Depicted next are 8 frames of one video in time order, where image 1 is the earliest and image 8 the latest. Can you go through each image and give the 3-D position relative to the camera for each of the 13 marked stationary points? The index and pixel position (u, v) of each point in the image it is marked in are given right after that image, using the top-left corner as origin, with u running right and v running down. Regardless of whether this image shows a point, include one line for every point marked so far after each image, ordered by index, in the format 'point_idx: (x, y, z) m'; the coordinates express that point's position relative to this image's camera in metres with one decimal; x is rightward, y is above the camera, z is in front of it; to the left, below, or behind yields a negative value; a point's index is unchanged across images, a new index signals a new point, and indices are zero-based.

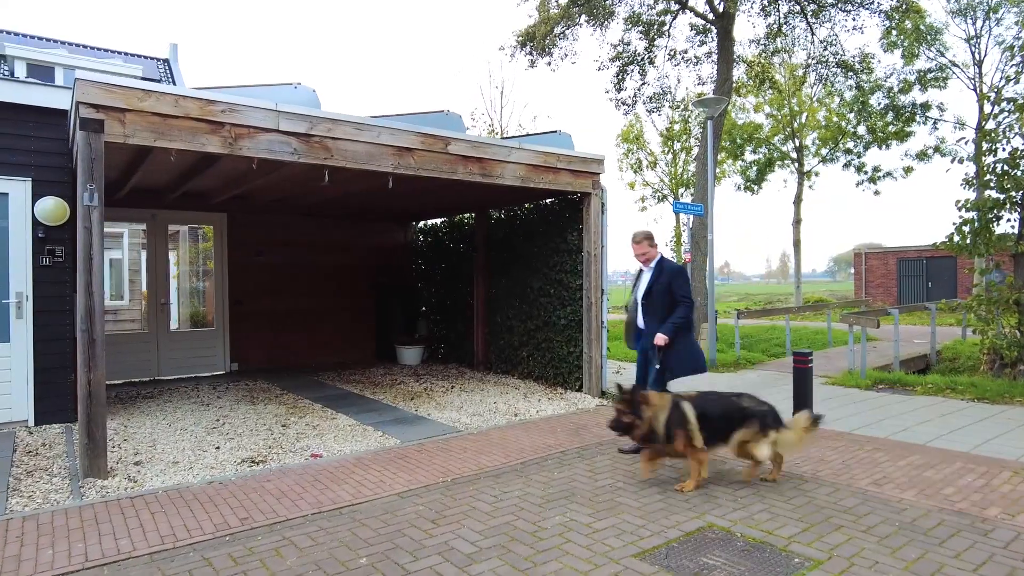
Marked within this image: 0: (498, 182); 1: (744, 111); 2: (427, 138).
0: (-0.1, +1.1, +6.2) m
1: (+7.0, +5.3, +18.5) m
2: (-0.8, +1.4, +5.6) m
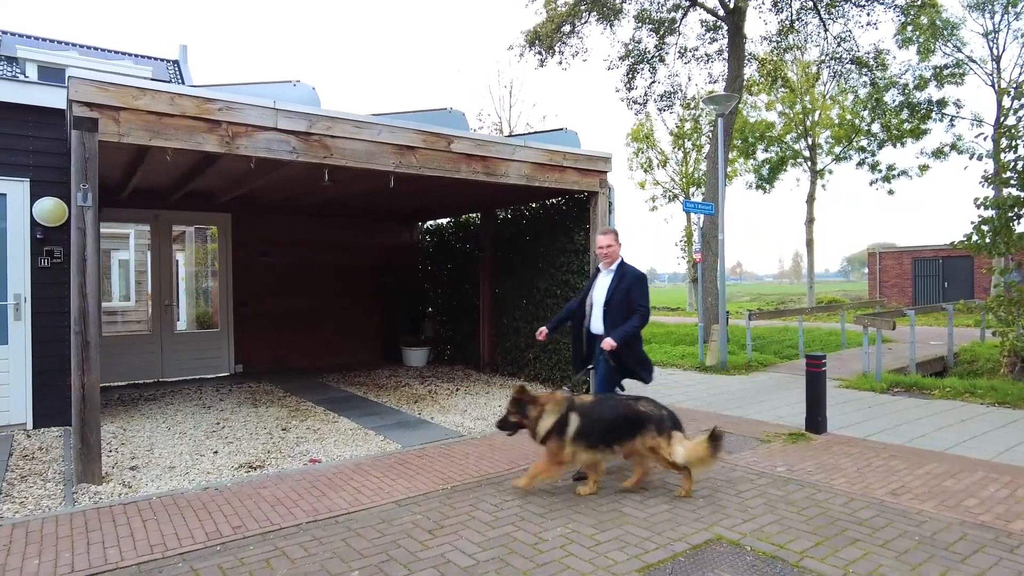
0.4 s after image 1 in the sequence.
0: (-0.1, +1.1, +6.0) m
1: (+7.2, +5.3, +18.2) m
2: (-0.7, +1.4, +5.5) m
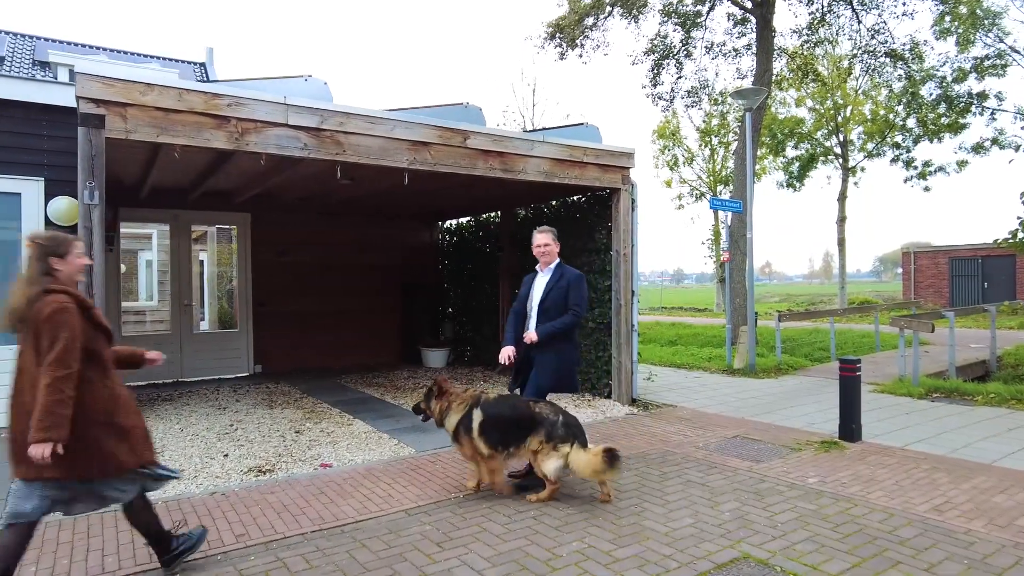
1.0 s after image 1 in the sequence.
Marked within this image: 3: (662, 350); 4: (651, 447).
0: (+0.1, +1.1, +5.9) m
1: (+7.9, +5.3, +17.7) m
2: (-0.6, +1.4, +5.3) m
3: (+3.1, -1.3, +12.5) m
4: (+1.1, -1.3, +5.0) m
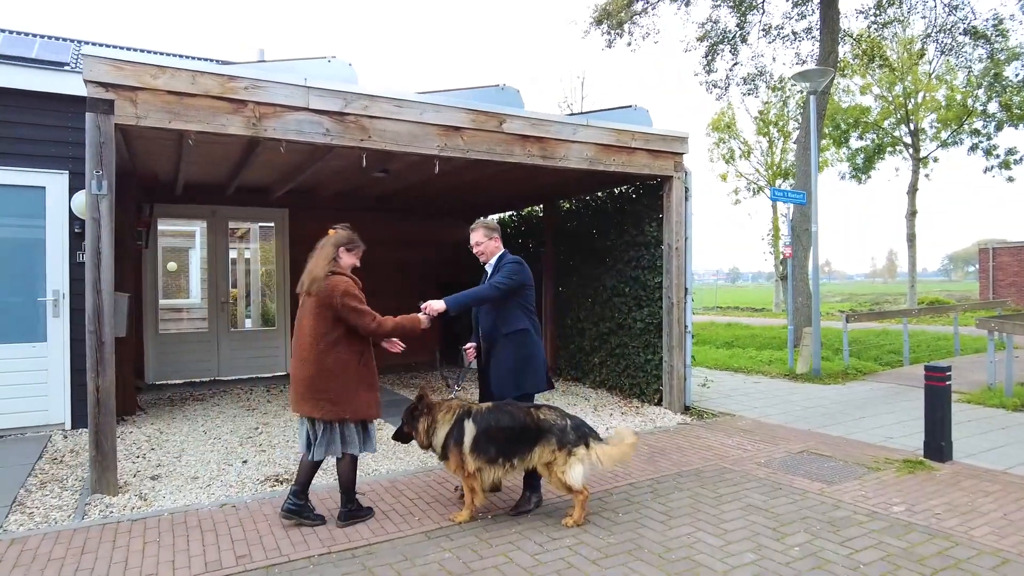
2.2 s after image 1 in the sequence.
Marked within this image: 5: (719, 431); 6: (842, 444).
0: (+0.4, +1.1, +5.4) m
1: (+9.2, +5.3, +16.6) m
2: (-0.3, +1.4, +4.9) m
3: (+3.9, -1.2, +11.8) m
4: (+1.4, -1.3, +4.4) m
5: (+1.8, -1.3, +5.4) m
6: (+2.6, -1.2, +4.9) m
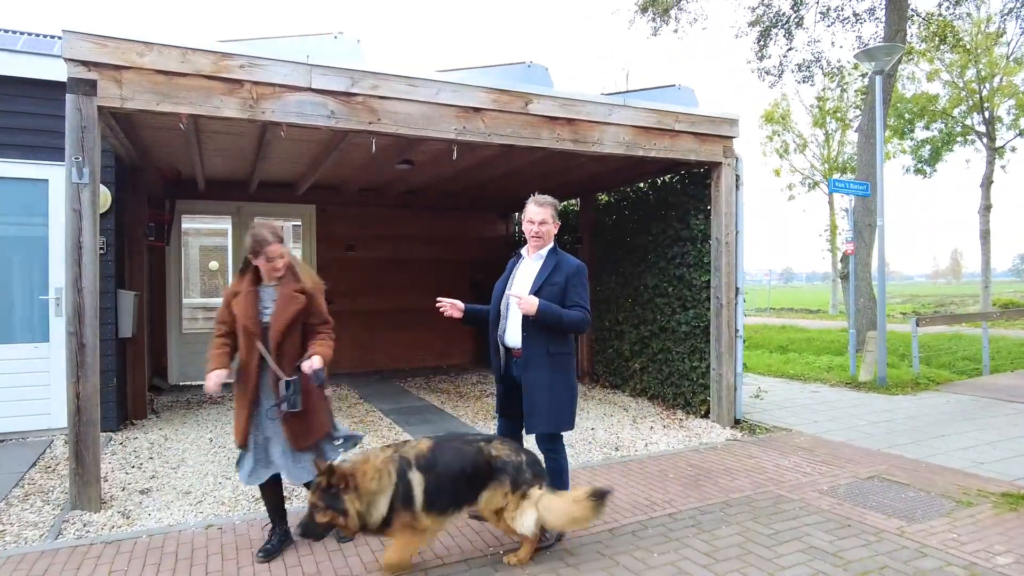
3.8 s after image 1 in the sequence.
0: (+0.7, +1.1, +4.9) m
1: (+10.2, +5.3, +15.4) m
2: (-0.1, +1.4, +4.5) m
3: (+4.6, -1.2, +11.0) m
4: (+1.5, -1.3, +3.8) m
5: (+2.0, -1.3, +4.7) m
6: (+2.8, -1.2, +4.2) m
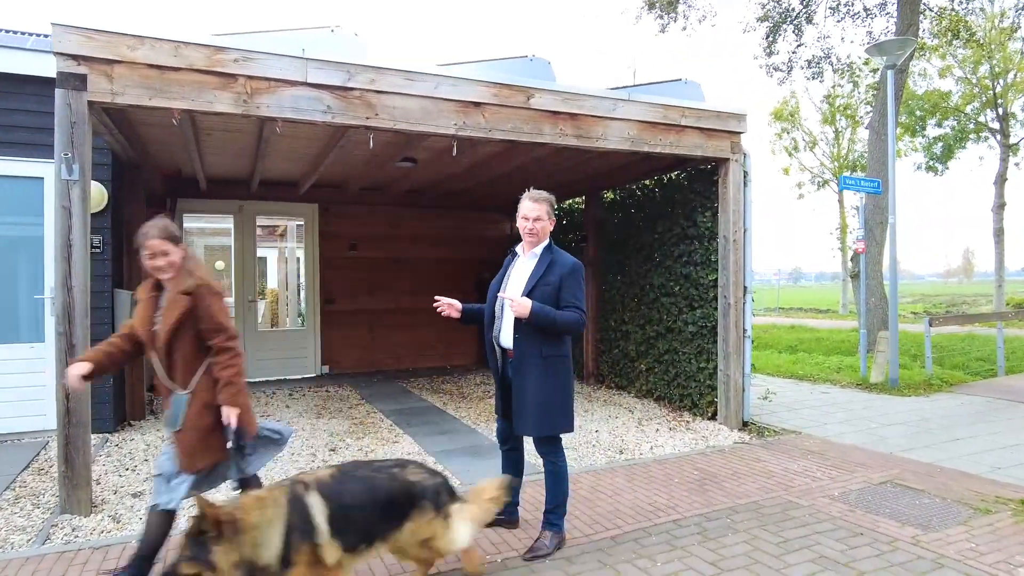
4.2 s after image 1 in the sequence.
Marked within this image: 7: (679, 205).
0: (+0.7, +1.1, +4.8) m
1: (+10.4, +5.3, +15.2) m
2: (-0.1, +1.4, +4.4) m
3: (+4.7, -1.2, +10.8) m
4: (+1.5, -1.3, +3.7) m
5: (+2.0, -1.2, +4.6) m
6: (+2.8, -1.2, +4.0) m
7: (+1.6, +0.8, +6.0) m
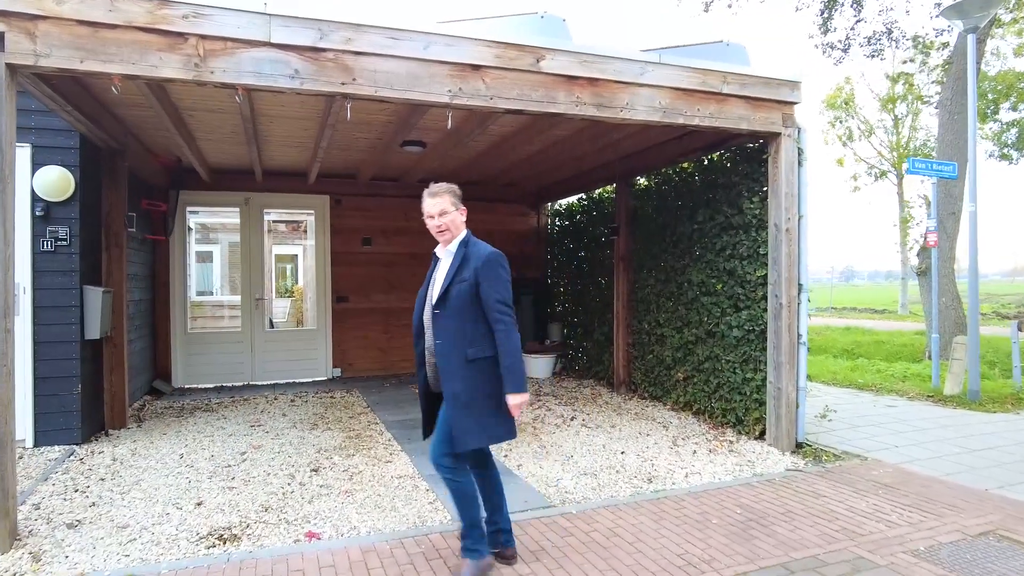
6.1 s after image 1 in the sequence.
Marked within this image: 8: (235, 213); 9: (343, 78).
0: (+0.7, +1.1, +4.0) m
1: (+11.1, +5.3, +13.8) m
2: (0.0, +1.4, +3.7) m
3: (+5.2, -1.2, +9.8) m
4: (+1.5, -1.2, +2.9) m
5: (+2.1, -1.2, +3.8) m
6: (+2.8, -1.2, +3.2) m
7: (+1.8, +0.8, +5.2) m
8: (-3.3, +0.9, +7.2) m
9: (-0.9, +1.2, +3.4) m
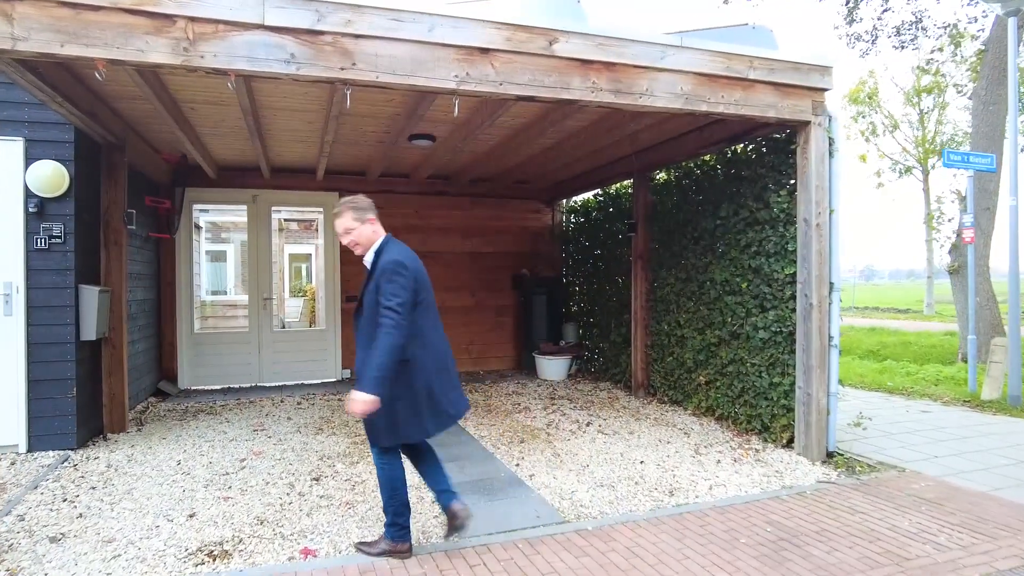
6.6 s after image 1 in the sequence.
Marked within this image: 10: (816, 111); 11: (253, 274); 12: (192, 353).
0: (+0.8, +1.1, +3.8) m
1: (+11.4, +5.3, +13.2) m
2: (0.0, +1.4, +3.4) m
3: (+5.4, -1.2, +9.4) m
4: (+1.6, -1.2, +2.7) m
5: (+2.2, -1.2, +3.5) m
6: (+2.9, -1.2, +2.9) m
7: (+1.9, +0.8, +4.9) m
8: (-3.1, +0.9, +7.0) m
9: (-0.9, +1.2, +3.2) m
10: (+2.1, +1.2, +4.2) m
11: (-3.0, +0.2, +7.0) m
12: (-3.6, -0.7, +6.8) m
